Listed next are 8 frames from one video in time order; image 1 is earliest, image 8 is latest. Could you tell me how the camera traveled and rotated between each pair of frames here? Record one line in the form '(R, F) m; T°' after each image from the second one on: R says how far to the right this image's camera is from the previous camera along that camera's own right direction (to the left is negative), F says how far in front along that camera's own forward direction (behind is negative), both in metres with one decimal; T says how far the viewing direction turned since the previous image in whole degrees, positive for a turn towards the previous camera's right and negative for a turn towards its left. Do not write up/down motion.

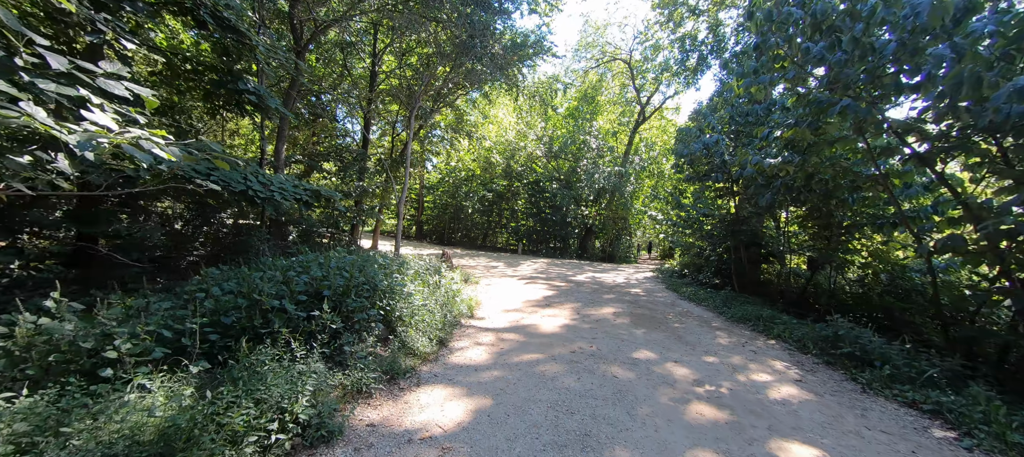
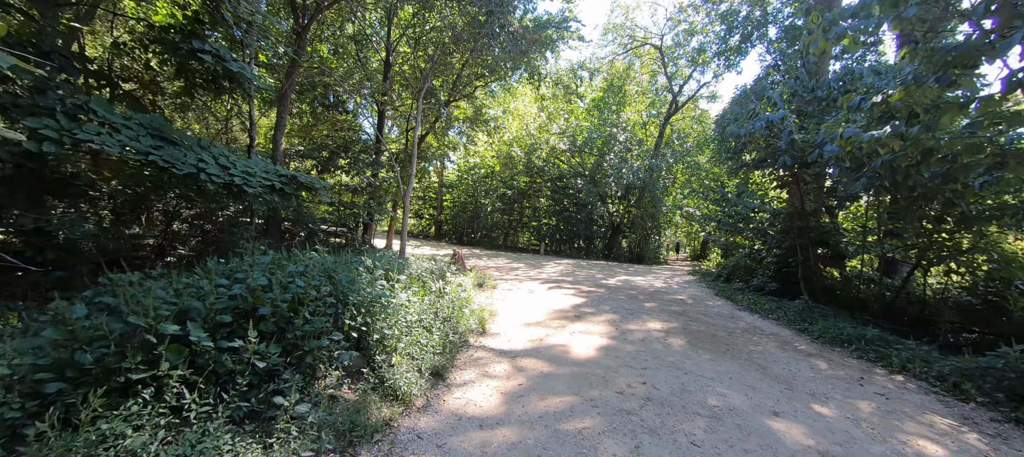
(0.0, +1.1) m; -4°
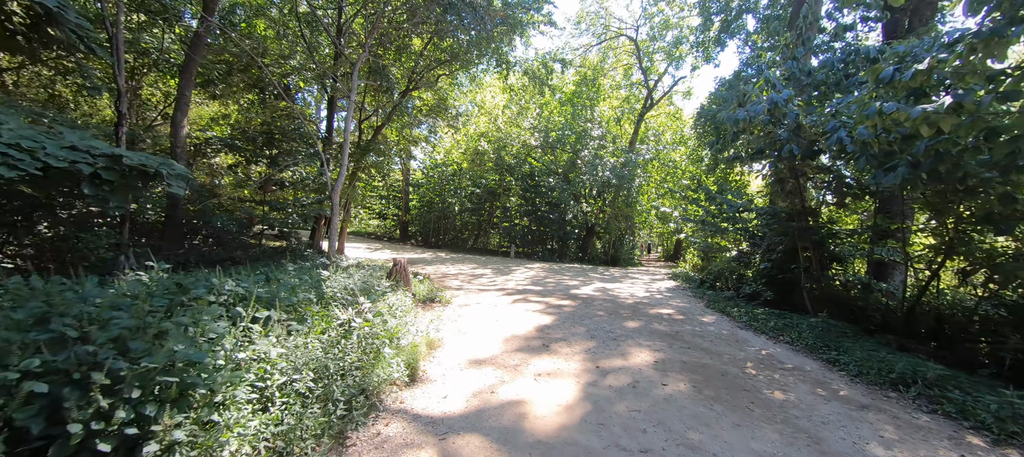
(+0.3, +1.2) m; +4°
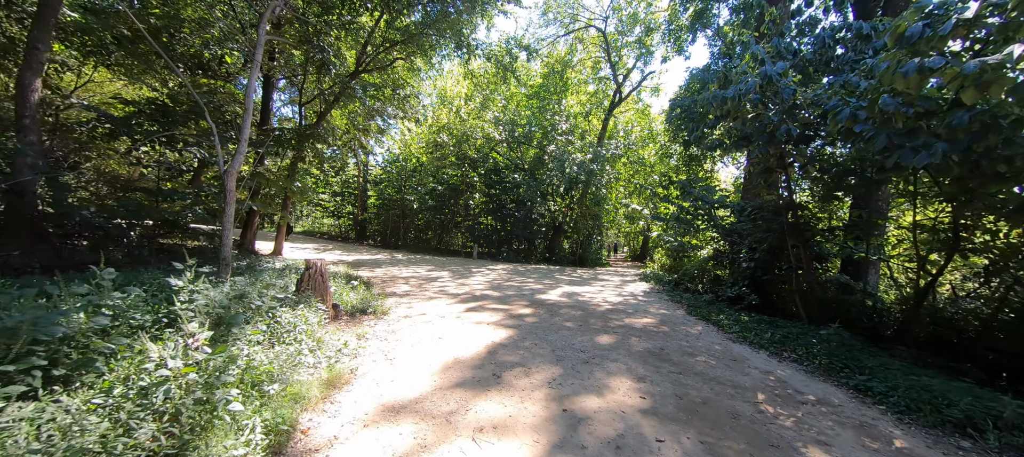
(+0.2, +1.0) m; +5°
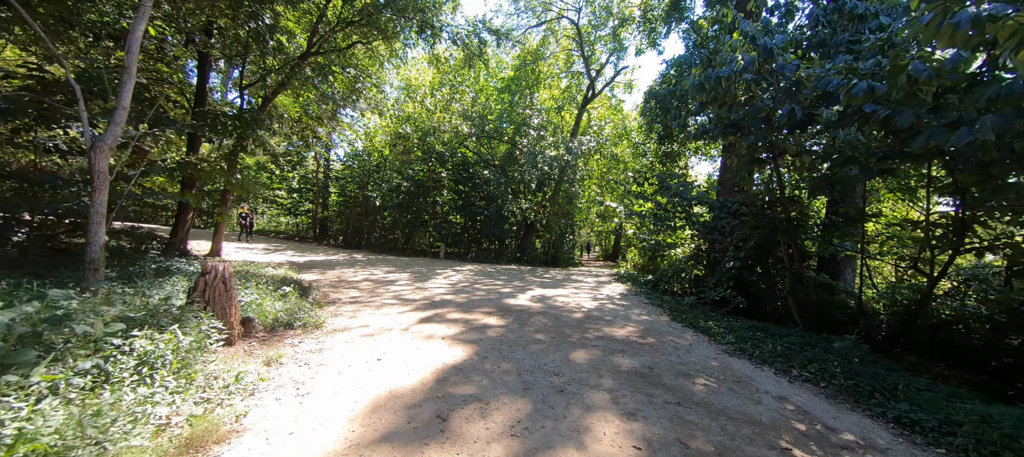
(+0.1, +0.8) m; +4°
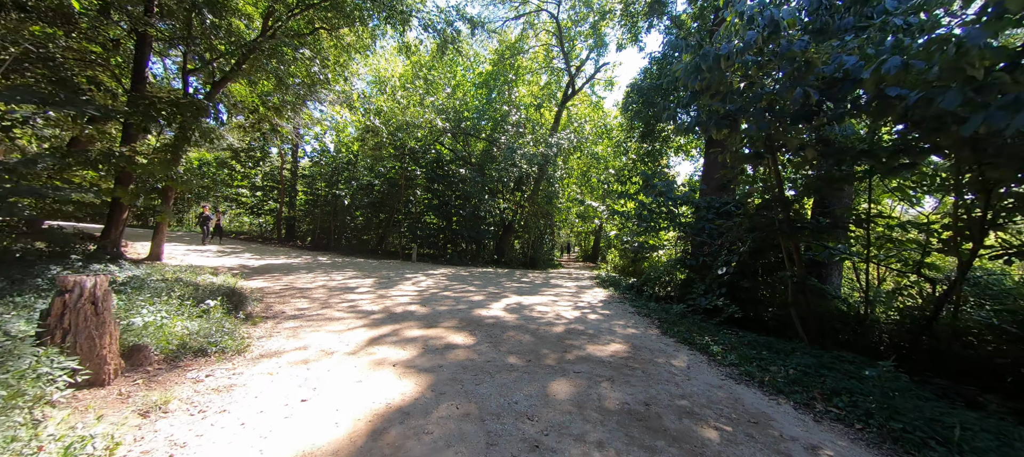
(+0.1, +0.6) m; +3°
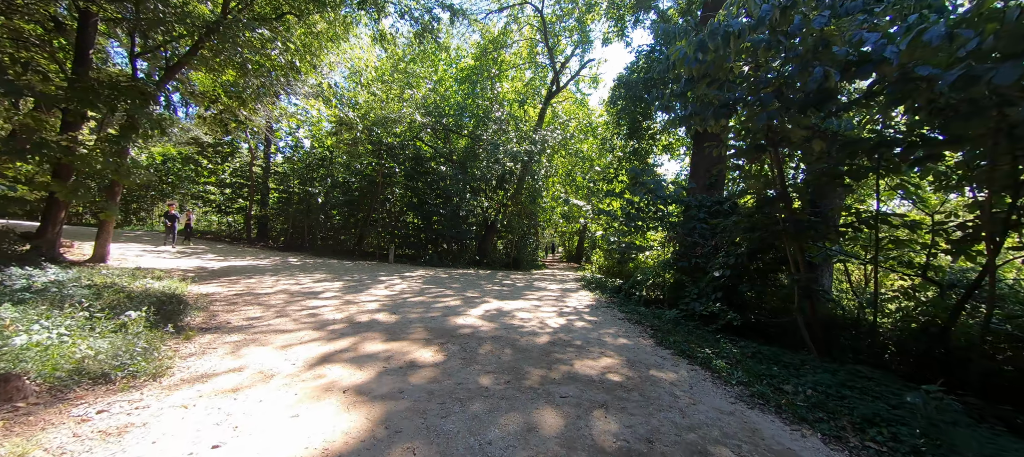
(+0.1, +0.5) m; +3°
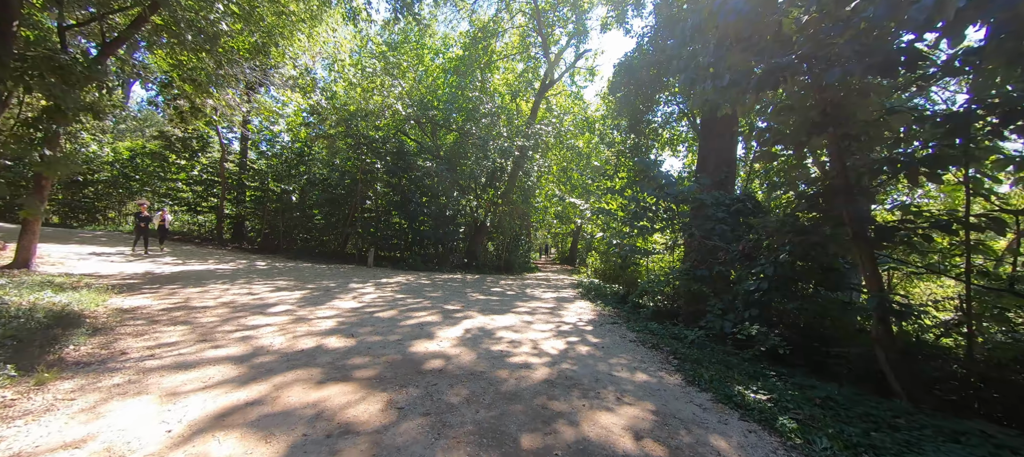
(+0.1, +0.9) m; +1°
